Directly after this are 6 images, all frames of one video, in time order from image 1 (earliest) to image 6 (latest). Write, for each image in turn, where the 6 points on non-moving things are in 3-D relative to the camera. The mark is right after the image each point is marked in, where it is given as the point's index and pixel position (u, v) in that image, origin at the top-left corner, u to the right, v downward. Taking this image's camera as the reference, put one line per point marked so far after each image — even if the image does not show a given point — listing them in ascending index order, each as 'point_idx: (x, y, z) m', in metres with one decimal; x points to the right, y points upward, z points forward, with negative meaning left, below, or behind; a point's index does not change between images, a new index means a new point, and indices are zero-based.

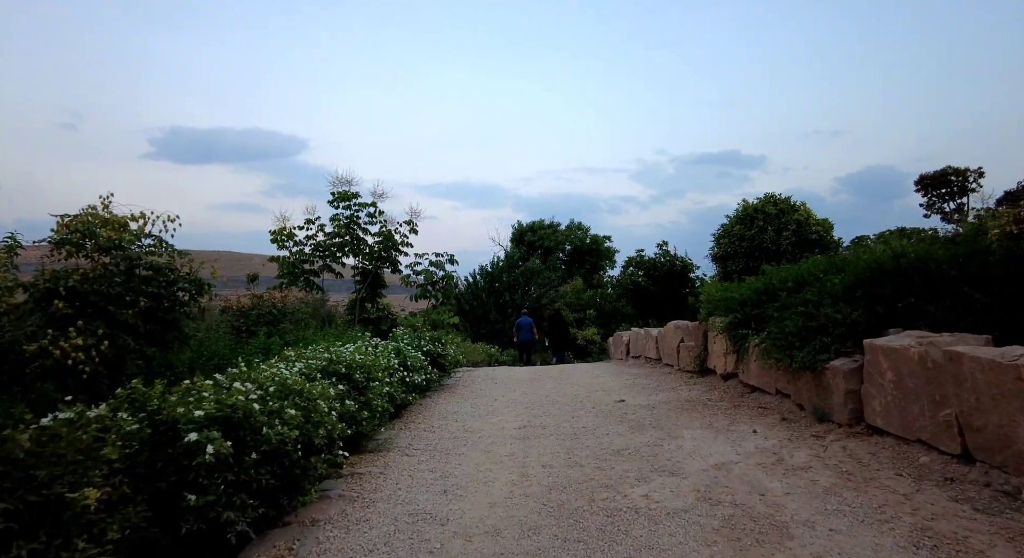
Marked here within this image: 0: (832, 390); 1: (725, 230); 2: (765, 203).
0: (+3.2, -1.1, +5.7) m
1: (+4.8, +1.1, +12.7) m
2: (+5.6, +1.7, +12.5) m
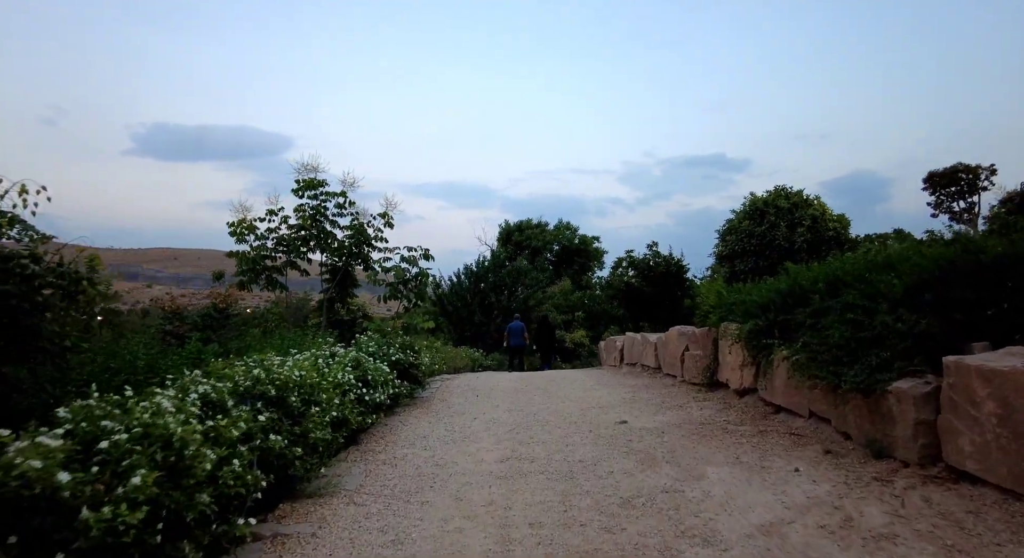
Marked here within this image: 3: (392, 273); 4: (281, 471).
0: (+3.0, -1.1, +4.5) m
1: (+4.5, +1.1, +11.6) m
2: (+5.3, +1.7, +11.3) m
3: (-2.6, +0.1, +12.0) m
4: (-1.7, -1.4, +4.2) m
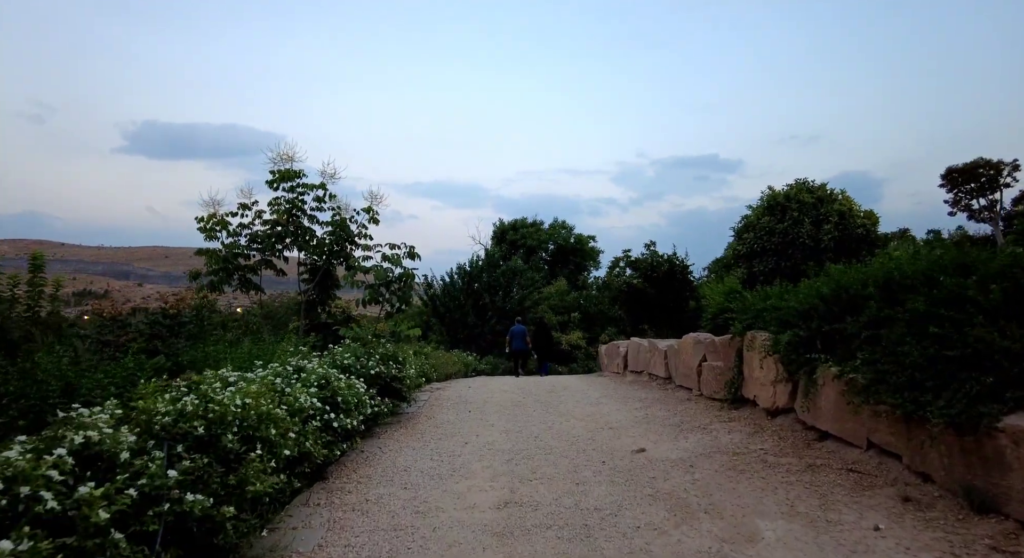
0: (+3.0, -1.1, +3.5) m
1: (+4.4, +1.1, +10.6) m
2: (+5.2, +1.6, +10.3) m
3: (-2.7, +0.1, +11.0) m
4: (-1.7, -1.4, +3.1) m
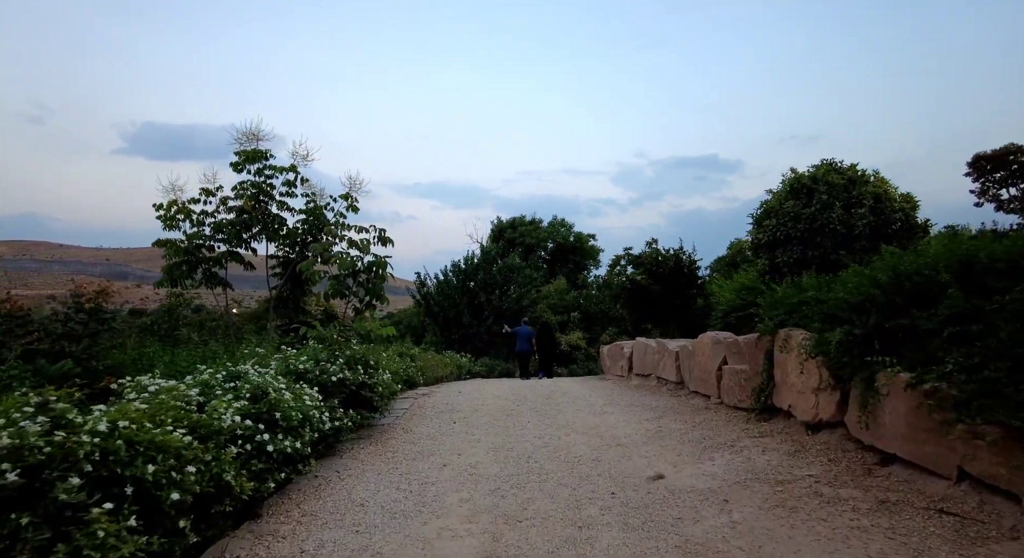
0: (+2.9, -1.0, +2.4) m
1: (+4.3, +1.2, +9.4) m
2: (+5.1, +1.8, +9.2) m
3: (-2.8, +0.2, +9.8) m
4: (-1.8, -1.3, +2.0) m
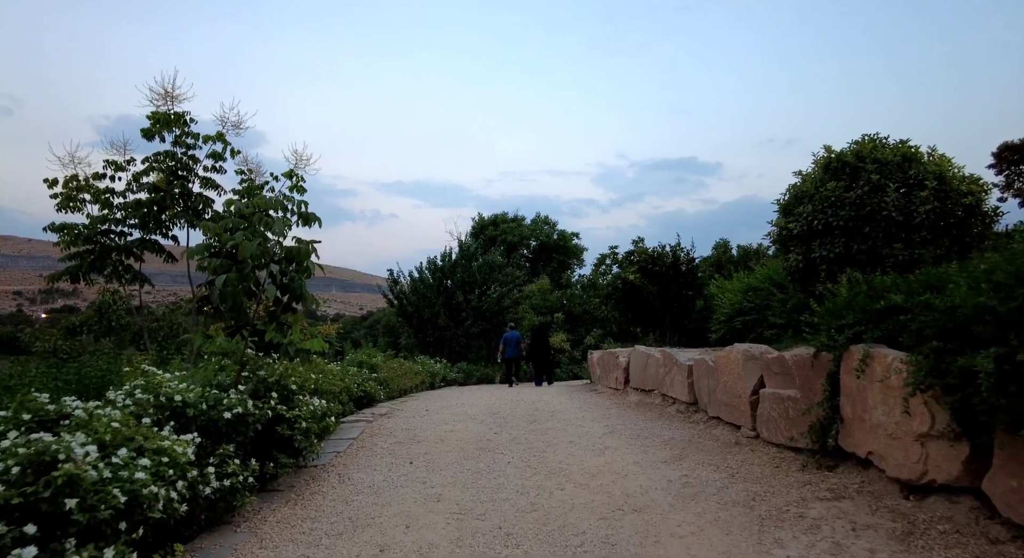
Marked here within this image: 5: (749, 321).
0: (+2.8, -1.0, +0.7) m
1: (+4.0, +1.2, +7.8) m
2: (+4.8, +1.8, +7.6) m
3: (-3.1, +0.3, +7.9) m
4: (-1.9, -1.3, +0.2) m
5: (+5.5, -1.0, +13.3) m
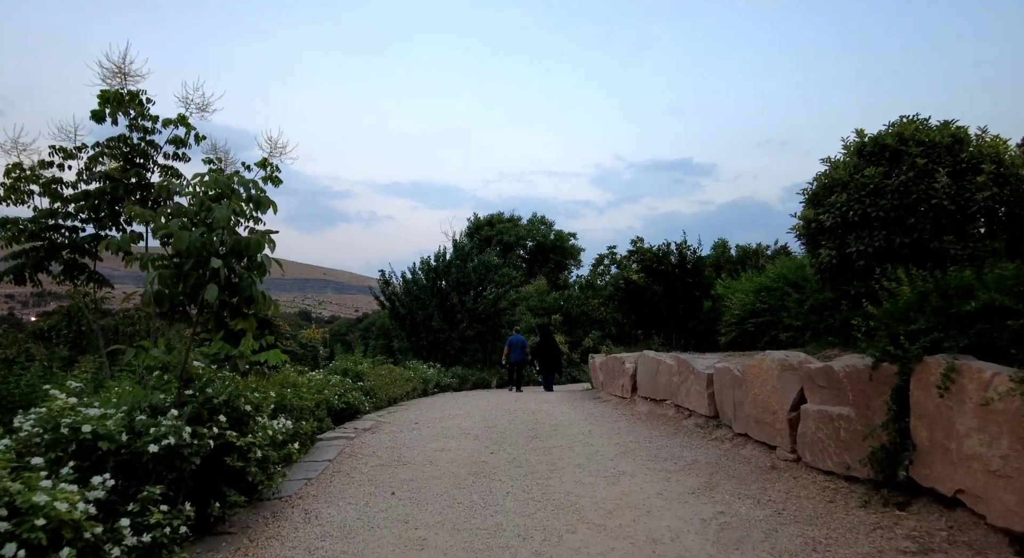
0: (+2.9, -1.0, -0.2) m
1: (+4.0, +1.2, +7.0) m
2: (+4.8, +1.8, +6.7) m
3: (-3.1, +0.3, +7.0) m
4: (-1.8, -1.2, -0.7) m
5: (+5.5, -1.0, +12.5) m
